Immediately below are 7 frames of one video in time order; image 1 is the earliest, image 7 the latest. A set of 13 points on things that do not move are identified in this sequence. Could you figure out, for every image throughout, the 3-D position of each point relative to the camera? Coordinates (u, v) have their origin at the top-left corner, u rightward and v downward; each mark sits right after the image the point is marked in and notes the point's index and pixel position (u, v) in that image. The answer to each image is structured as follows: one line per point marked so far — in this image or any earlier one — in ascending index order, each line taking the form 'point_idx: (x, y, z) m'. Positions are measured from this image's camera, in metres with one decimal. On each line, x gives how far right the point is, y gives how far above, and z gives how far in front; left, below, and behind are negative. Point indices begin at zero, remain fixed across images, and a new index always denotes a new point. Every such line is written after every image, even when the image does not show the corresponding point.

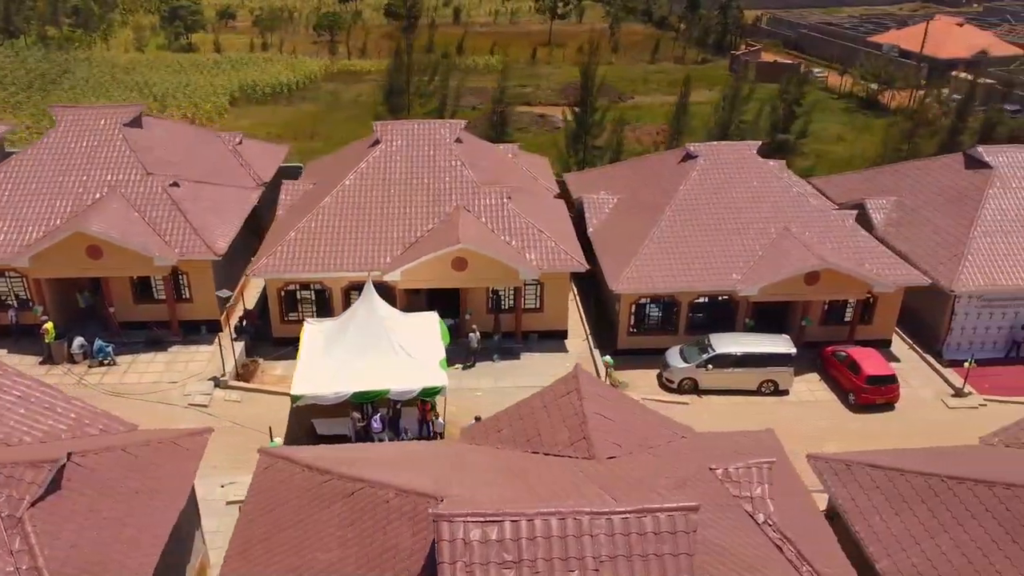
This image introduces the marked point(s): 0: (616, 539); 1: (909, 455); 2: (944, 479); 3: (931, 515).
0: (+1.3, -3.3, +11.0) m
1: (+8.9, -3.8, +18.8) m
2: (+8.7, -3.8, +16.8) m
3: (+8.2, -4.4, +16.4) m
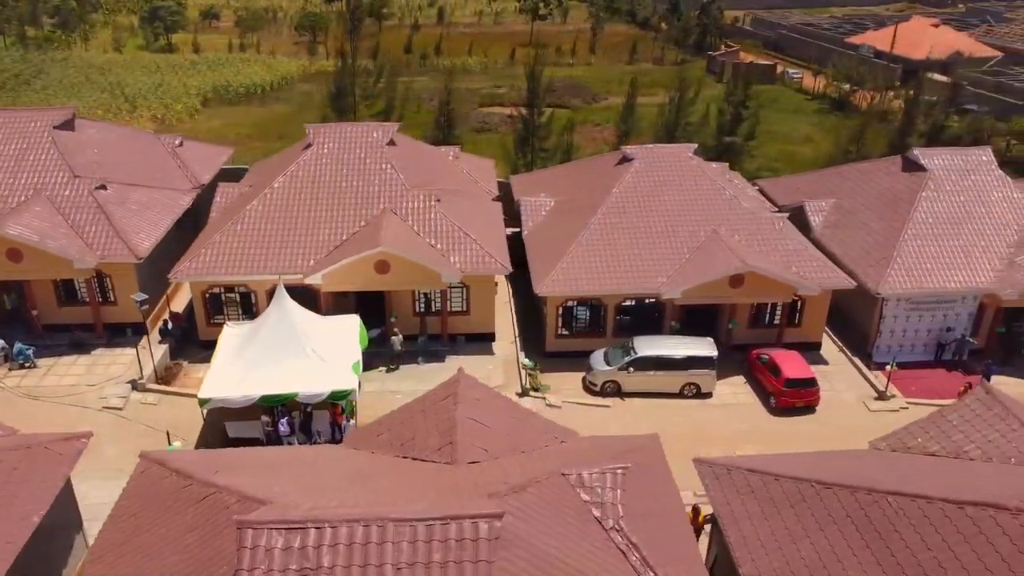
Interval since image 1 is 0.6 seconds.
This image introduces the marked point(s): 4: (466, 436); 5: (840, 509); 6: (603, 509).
0: (-1.3, -3.4, +11.1) m
1: (+6.3, -3.9, +18.9) m
2: (+6.1, -3.9, +16.9) m
3: (+5.6, -4.5, +16.4) m
4: (-0.9, -2.9, +16.5) m
5: (+6.3, -4.3, +16.0) m
6: (+1.6, -3.9, +14.6) m
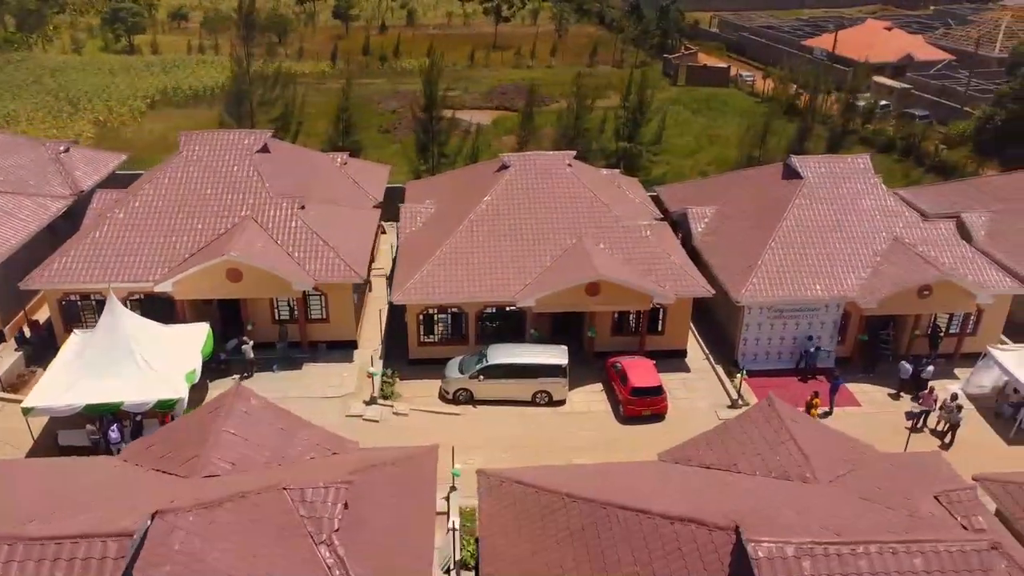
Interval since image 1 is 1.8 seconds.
0: (-6.3, -3.7, +11.1) m
1: (+1.3, -4.2, +19.0) m
2: (+1.0, -4.2, +17.0) m
3: (+0.6, -4.8, +16.5) m
4: (-5.9, -3.2, +16.6) m
5: (+1.3, -4.5, +16.1) m
6: (-3.4, -4.2, +14.7) m
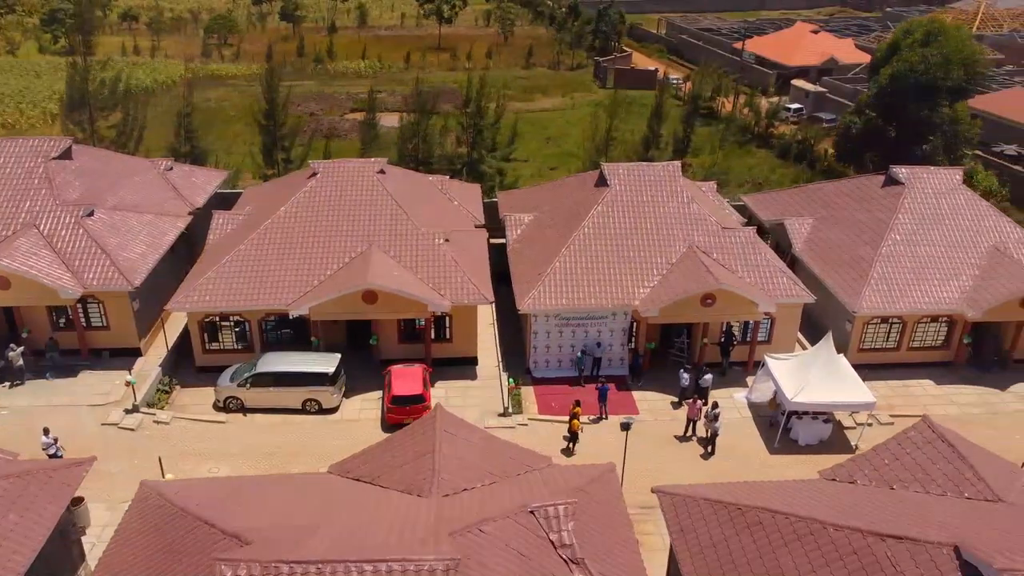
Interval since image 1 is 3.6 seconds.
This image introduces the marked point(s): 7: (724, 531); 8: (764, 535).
0: (-14.1, -4.0, +11.2) m
1: (-6.5, -4.4, +19.0) m
2: (-6.8, -4.5, +17.0) m
3: (-7.3, -5.1, +16.5) m
4: (-13.8, -3.5, +16.7) m
5: (-6.6, -4.8, +16.2) m
6: (-11.2, -4.4, +14.7) m
7: (+4.6, -5.3, +18.1) m
8: (+5.3, -5.2, +17.5) m
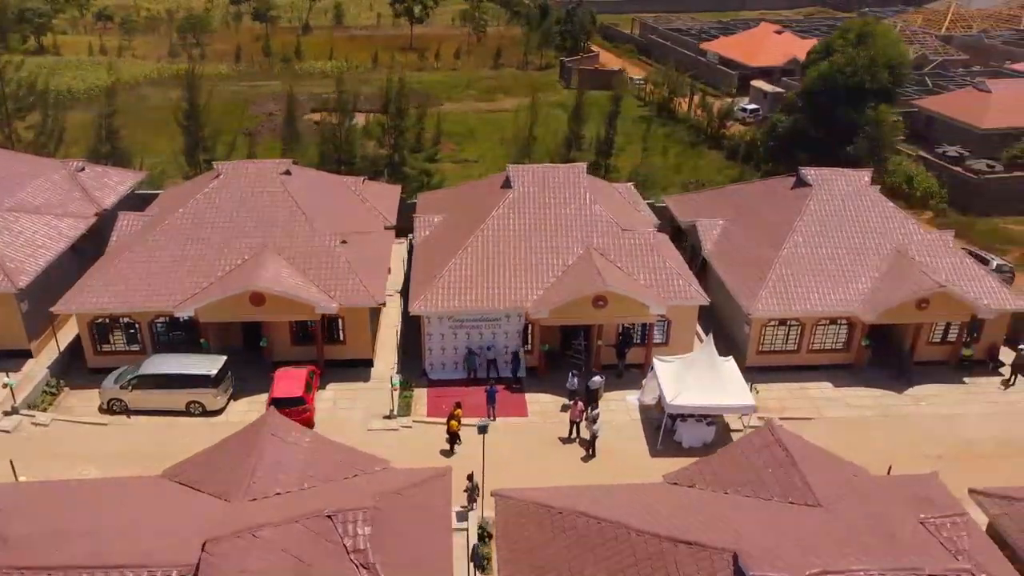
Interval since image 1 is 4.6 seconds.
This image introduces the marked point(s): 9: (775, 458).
0: (-18.0, -4.1, +11.1) m
1: (-10.5, -4.5, +19.0) m
2: (-10.7, -4.6, +17.0) m
3: (-11.2, -5.2, +16.5) m
4: (-17.7, -3.5, +16.6) m
5: (-10.5, -4.9, +16.1) m
6: (-15.2, -4.5, +14.7) m
7: (+0.7, -5.3, +18.0) m
8: (+1.3, -5.2, +17.5) m
9: (+6.2, -4.1, +19.8) m
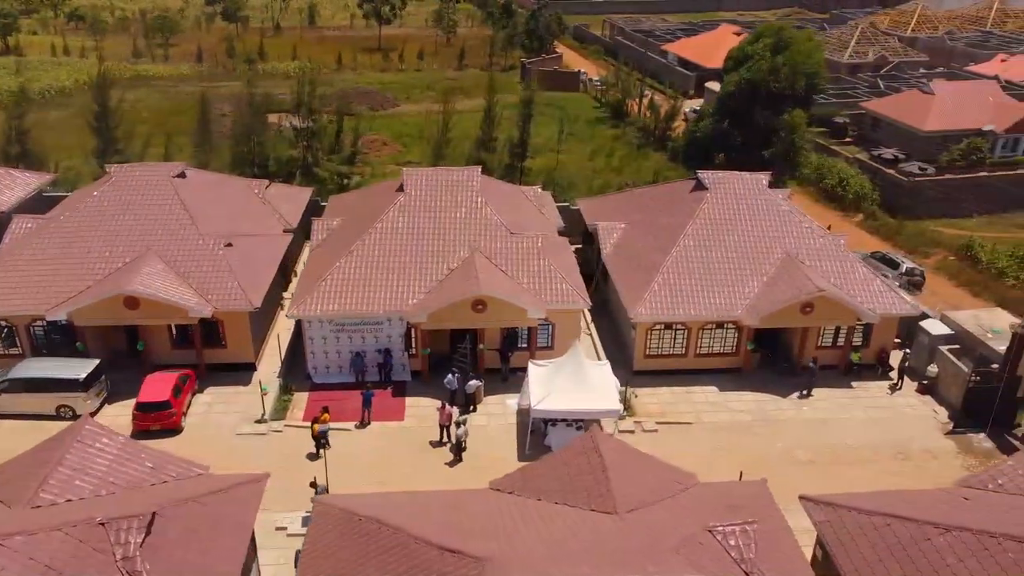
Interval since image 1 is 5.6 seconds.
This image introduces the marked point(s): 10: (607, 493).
0: (-22.4, -4.2, +11.1) m
1: (-14.8, -4.6, +18.9) m
2: (-15.1, -4.7, +16.9) m
3: (-15.6, -5.3, +16.4) m
4: (-22.1, -3.7, +16.6) m
5: (-14.9, -5.0, +16.1) m
6: (-19.5, -4.6, +14.6) m
7: (-3.7, -5.5, +18.0) m
8: (-3.0, -5.4, +17.5) m
9: (+1.9, -4.2, +19.8) m
10: (+2.1, -4.6, +18.7) m
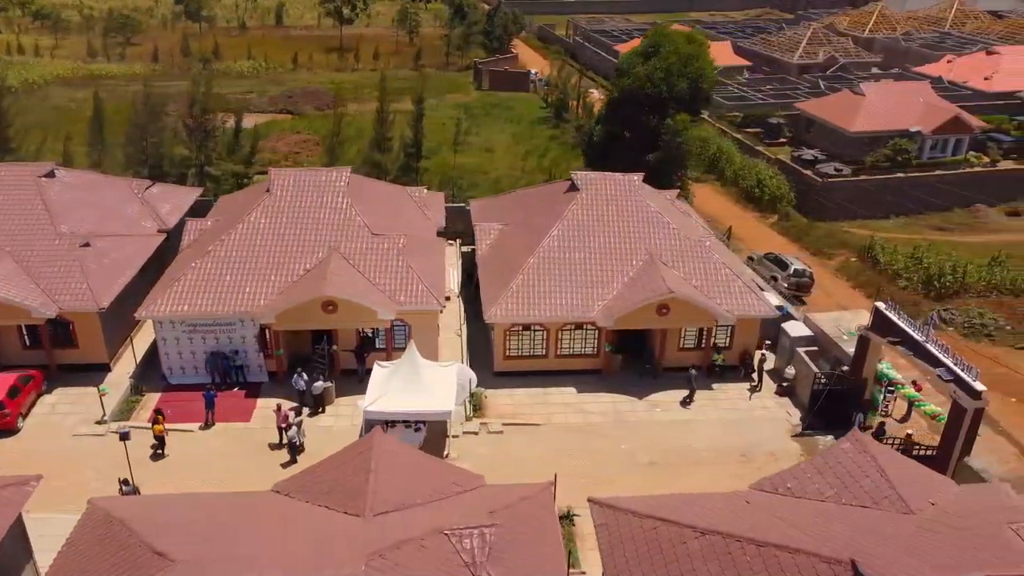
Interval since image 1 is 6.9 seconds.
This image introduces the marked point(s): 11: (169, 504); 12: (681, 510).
0: (-27.8, -4.2, +11.0) m
1: (-20.2, -4.6, +18.8) m
2: (-20.5, -4.7, +16.9) m
3: (-21.0, -5.3, +16.4) m
4: (-27.5, -3.7, +16.5) m
5: (-20.3, -5.0, +16.0) m
6: (-24.9, -4.6, +14.6) m
7: (-9.1, -5.5, +17.9) m
8: (-8.4, -5.4, +17.4) m
9: (-3.5, -4.2, +19.7) m
10: (-3.3, -4.6, +18.6) m
11: (-7.9, -5.1, +19.5) m
12: (+4.0, -5.3, +19.8) m
